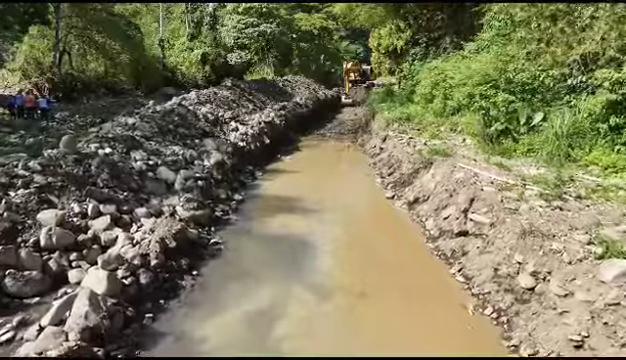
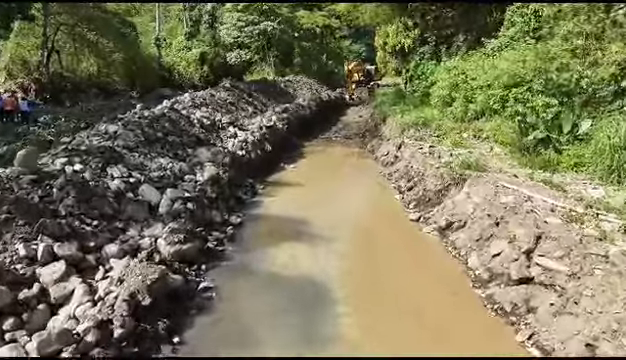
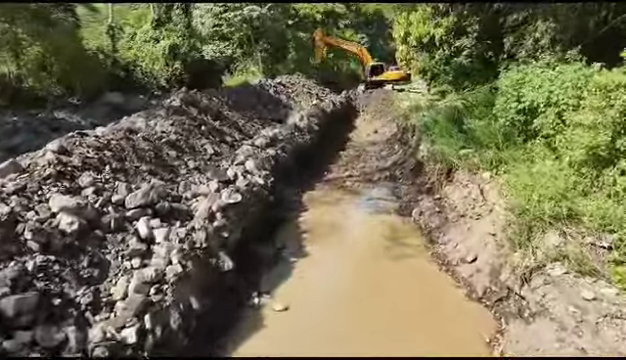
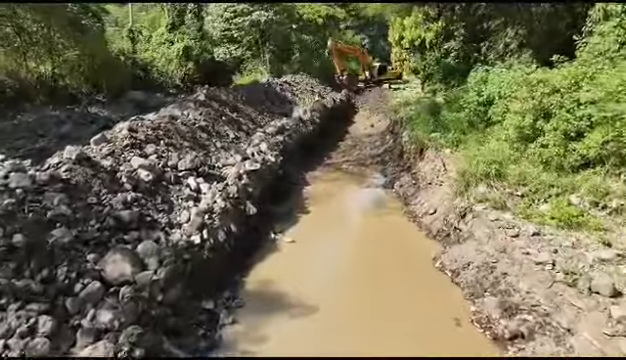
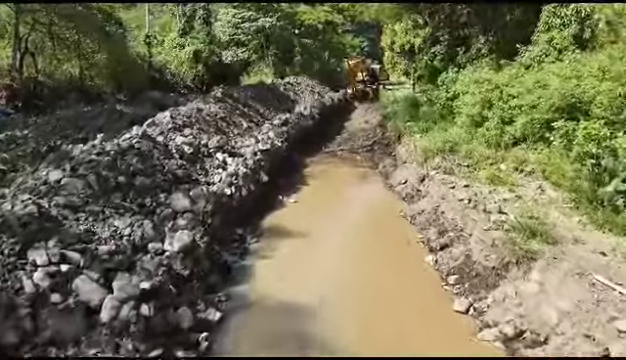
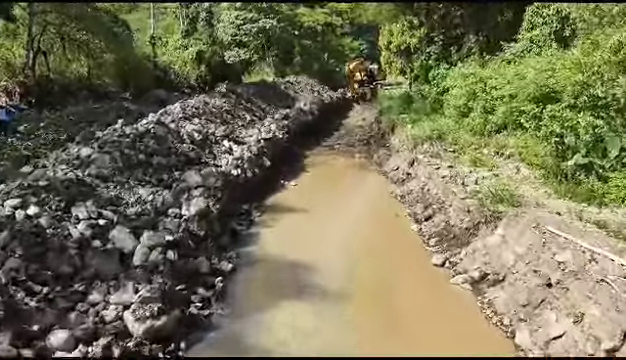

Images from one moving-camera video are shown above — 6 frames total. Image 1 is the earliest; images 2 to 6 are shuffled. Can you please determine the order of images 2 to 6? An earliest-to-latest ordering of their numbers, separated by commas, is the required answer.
2, 6, 5, 4, 3
